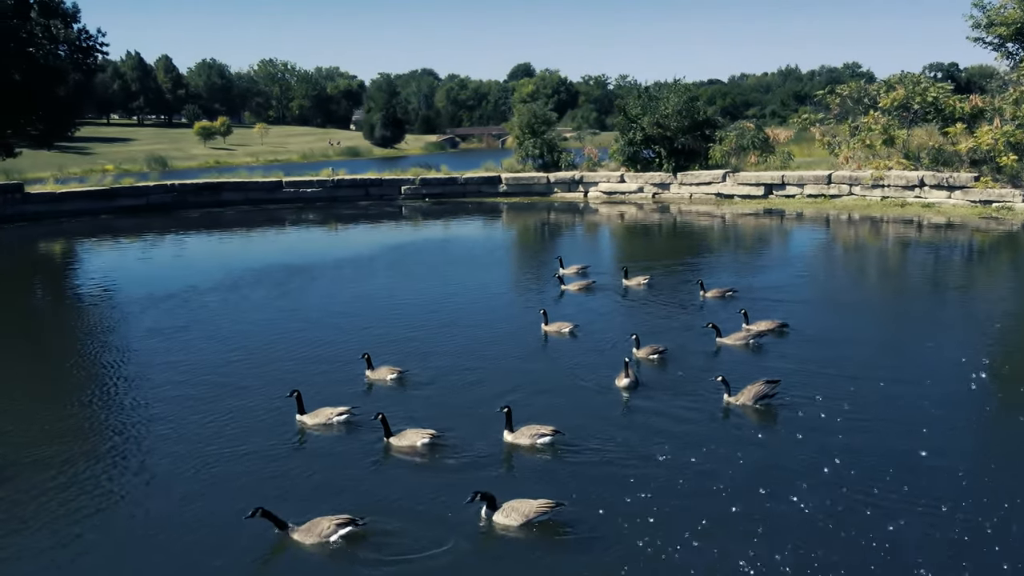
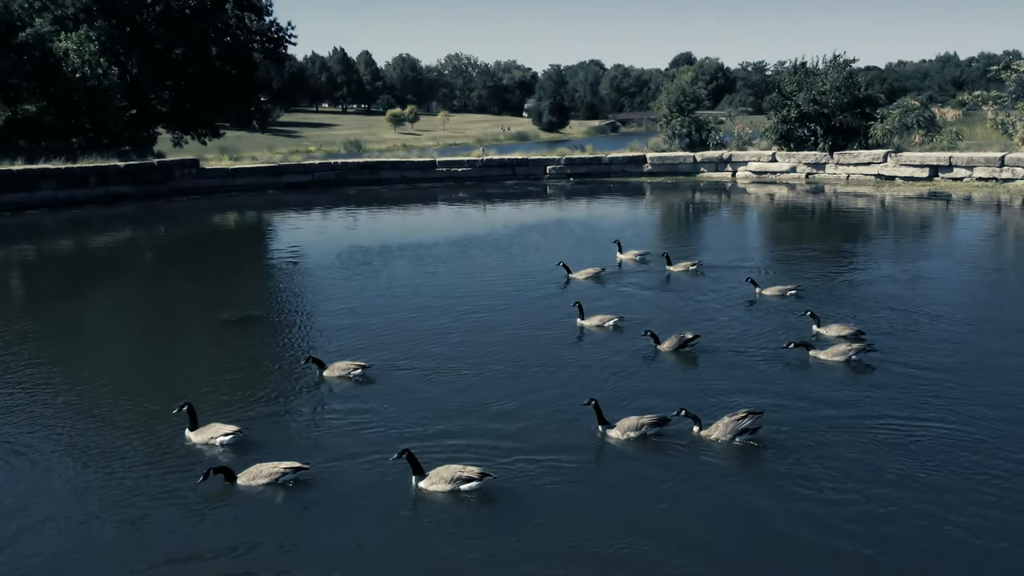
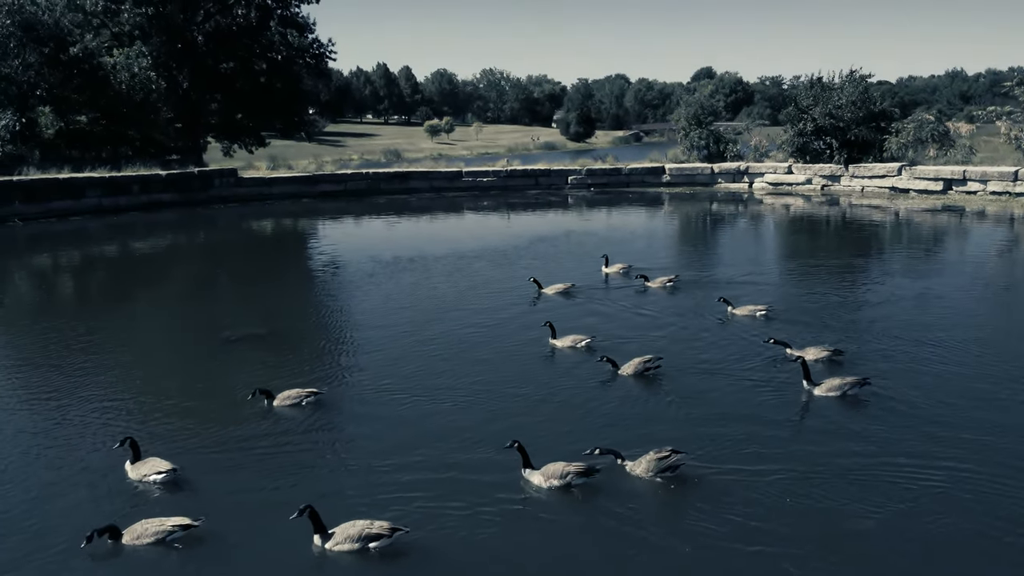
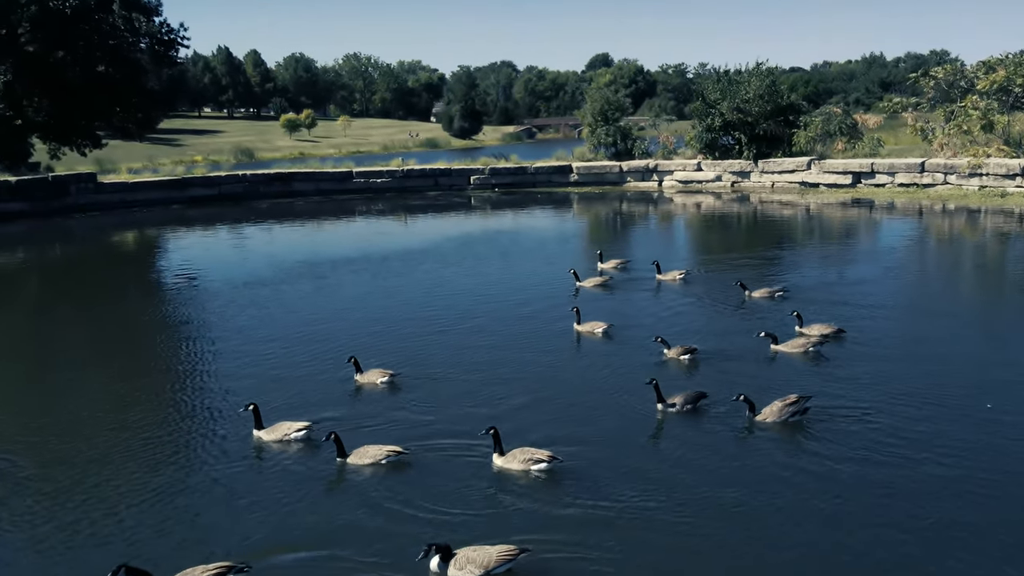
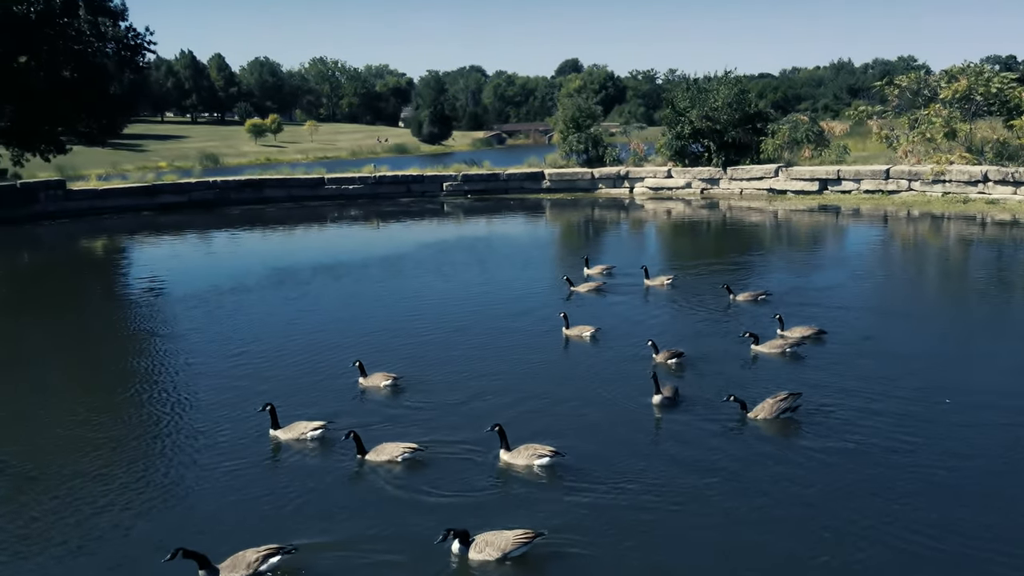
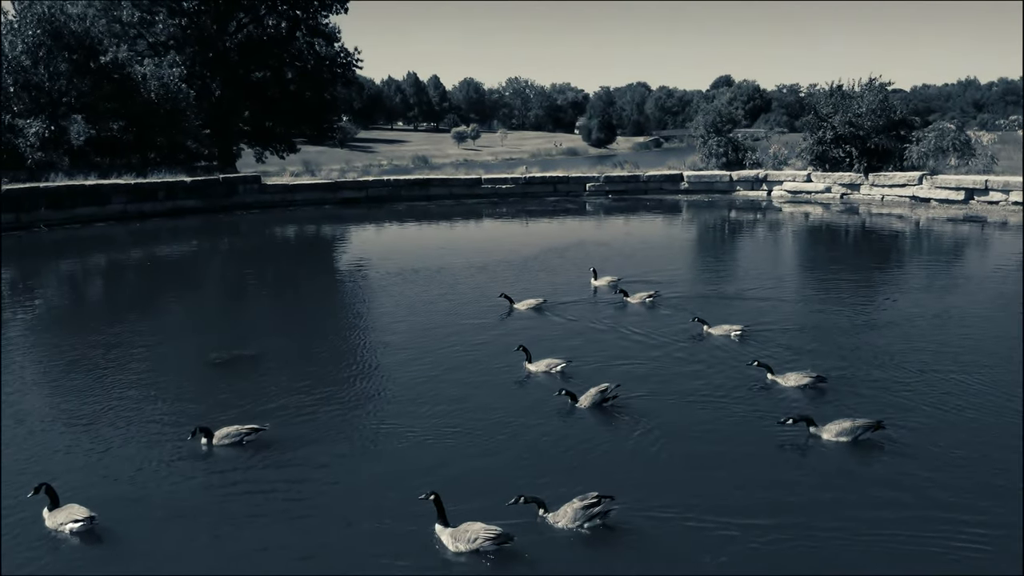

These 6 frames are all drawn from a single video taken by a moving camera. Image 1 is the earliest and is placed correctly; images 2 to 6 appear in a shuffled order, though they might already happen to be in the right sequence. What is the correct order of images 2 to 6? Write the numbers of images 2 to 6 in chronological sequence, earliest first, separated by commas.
5, 4, 2, 3, 6
